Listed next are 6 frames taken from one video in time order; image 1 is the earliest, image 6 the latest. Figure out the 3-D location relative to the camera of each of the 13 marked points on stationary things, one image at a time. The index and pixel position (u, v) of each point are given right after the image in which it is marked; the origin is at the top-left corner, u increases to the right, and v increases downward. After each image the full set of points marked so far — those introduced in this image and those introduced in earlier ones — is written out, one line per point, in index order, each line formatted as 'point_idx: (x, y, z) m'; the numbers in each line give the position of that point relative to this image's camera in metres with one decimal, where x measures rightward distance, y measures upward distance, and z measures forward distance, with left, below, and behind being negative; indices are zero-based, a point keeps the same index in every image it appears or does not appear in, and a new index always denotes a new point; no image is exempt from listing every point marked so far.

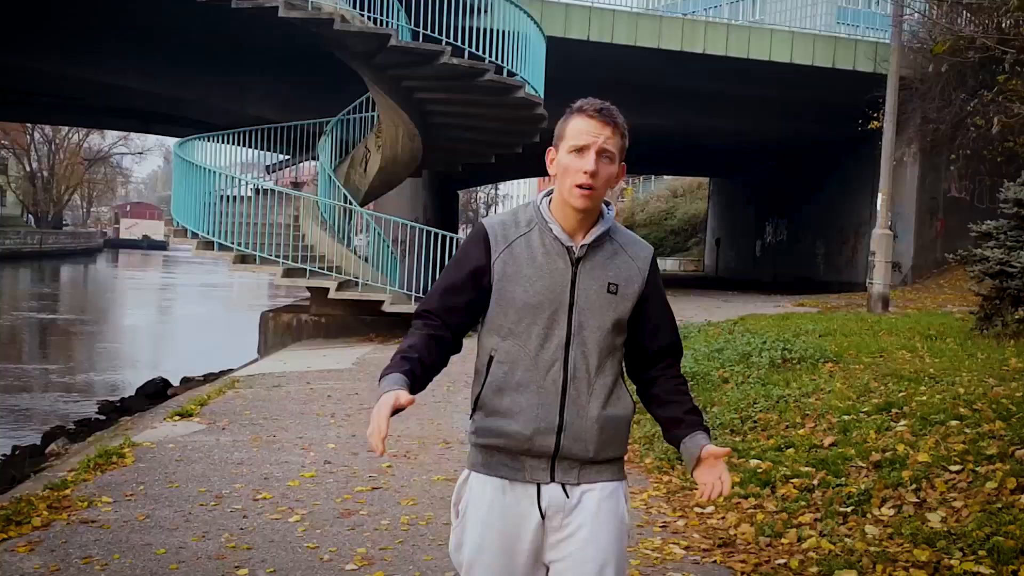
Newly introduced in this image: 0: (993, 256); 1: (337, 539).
0: (+5.2, +0.3, +9.9) m
1: (-0.9, -1.2, +4.6) m
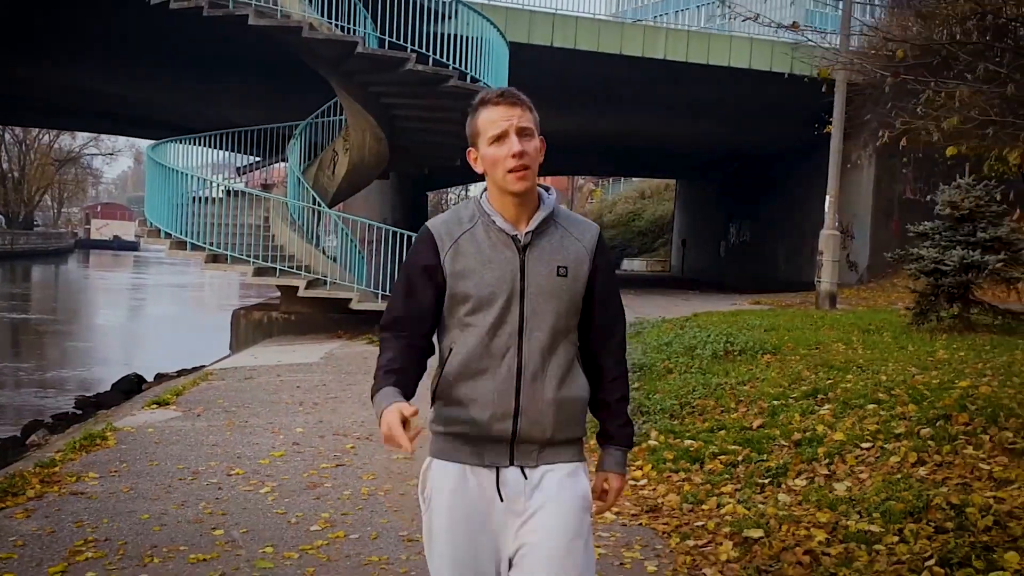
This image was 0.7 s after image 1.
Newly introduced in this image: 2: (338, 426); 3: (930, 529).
0: (+4.7, +0.4, +10.5) m
1: (-1.1, -1.2, +5.1) m
2: (-1.4, -1.1, +7.4) m
3: (+2.1, -1.2, +4.6) m
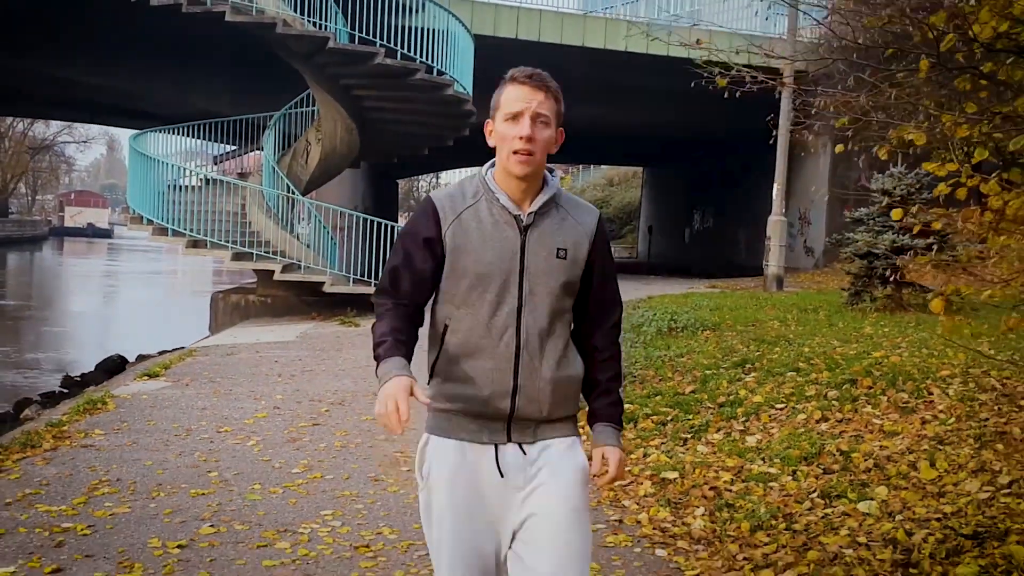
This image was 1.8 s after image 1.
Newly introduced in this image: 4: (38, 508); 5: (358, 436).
0: (+4.3, +0.6, +11.4) m
1: (-1.4, -1.0, +5.8) m
2: (-1.7, -0.9, +8.1) m
3: (+1.8, -1.1, +5.4) m
4: (-2.4, -1.1, +4.8) m
5: (-1.1, -1.0, +6.4) m
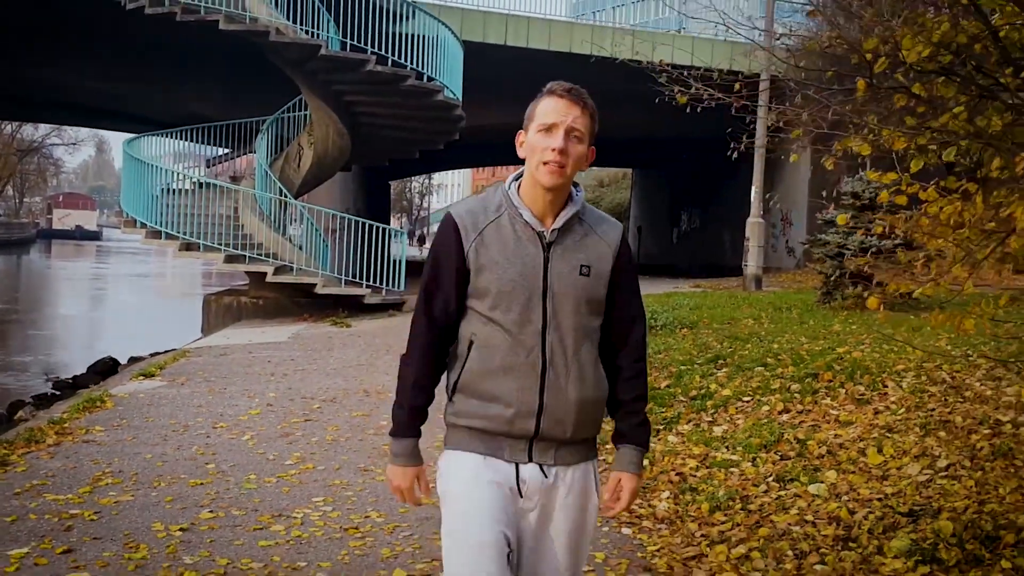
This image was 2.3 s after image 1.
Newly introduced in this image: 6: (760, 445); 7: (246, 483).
0: (+4.1, +0.6, +11.8) m
1: (-1.6, -1.1, +6.2) m
2: (-1.9, -0.9, +8.5) m
3: (+1.7, -1.1, +5.8) m
4: (-2.6, -1.2, +5.1) m
5: (-1.2, -1.0, +6.8) m
6: (+1.6, -1.0, +6.0) m
7: (-1.5, -1.1, +5.4) m
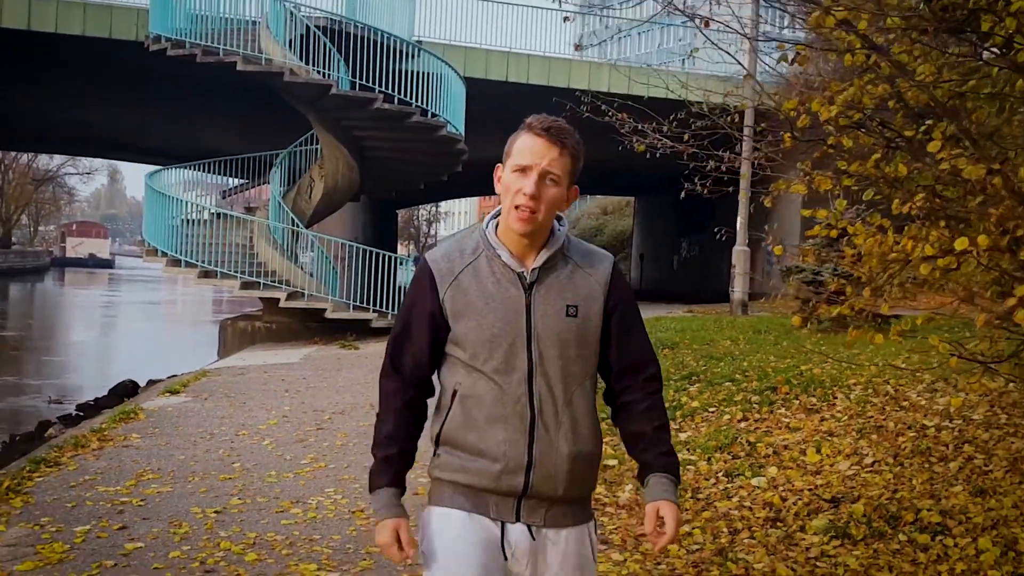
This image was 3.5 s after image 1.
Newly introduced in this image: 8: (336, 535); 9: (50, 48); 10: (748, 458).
0: (+4.0, +0.3, +12.7) m
1: (-1.6, -1.2, +7.1) m
2: (-2.0, -1.2, +9.4) m
3: (+1.6, -1.2, +6.7) m
4: (-2.7, -1.3, +6.0) m
5: (-1.3, -1.2, +7.7) m
6: (+1.5, -1.2, +6.9) m
7: (-1.6, -1.3, +6.3) m
8: (-1.0, -1.3, +5.1) m
9: (-8.7, +4.5, +17.4) m
10: (+1.7, -1.2, +6.6) m
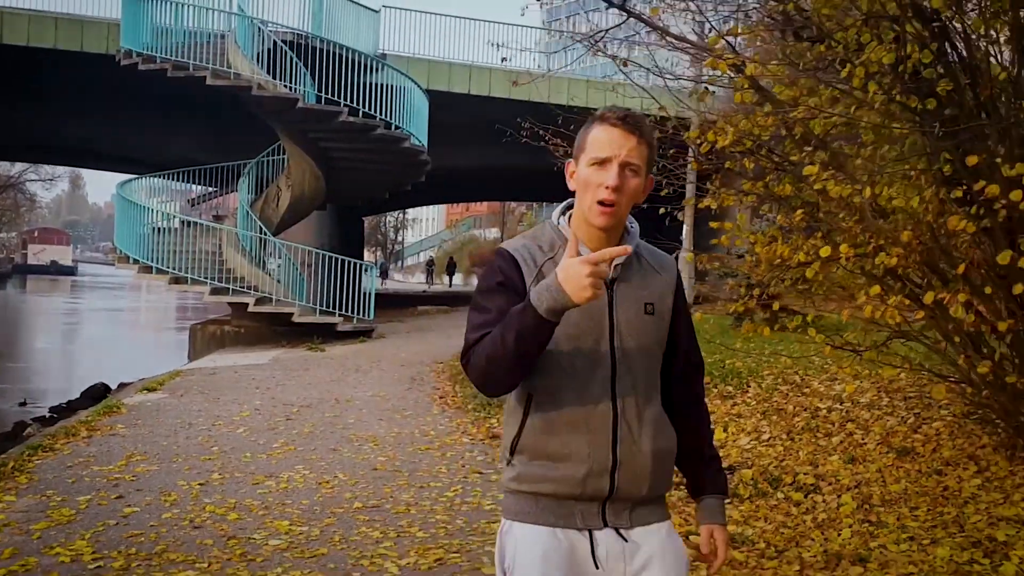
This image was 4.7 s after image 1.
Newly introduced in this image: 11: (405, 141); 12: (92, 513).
0: (+3.4, +0.2, +13.8) m
1: (-2.1, -1.3, +7.9) m
2: (-2.5, -1.2, +10.2) m
3: (+1.1, -1.2, +7.6) m
4: (-3.1, -1.3, +6.8) m
5: (-1.8, -1.3, +8.5) m
6: (+1.1, -1.2, +7.8) m
7: (-2.1, -1.3, +7.1) m
8: (-1.3, -1.4, +5.9) m
9: (-9.5, +4.4, +18.0) m
10: (+1.2, -1.2, +7.6) m
11: (-2.0, +2.7, +17.4) m
12: (-2.5, -1.4, +5.6) m
